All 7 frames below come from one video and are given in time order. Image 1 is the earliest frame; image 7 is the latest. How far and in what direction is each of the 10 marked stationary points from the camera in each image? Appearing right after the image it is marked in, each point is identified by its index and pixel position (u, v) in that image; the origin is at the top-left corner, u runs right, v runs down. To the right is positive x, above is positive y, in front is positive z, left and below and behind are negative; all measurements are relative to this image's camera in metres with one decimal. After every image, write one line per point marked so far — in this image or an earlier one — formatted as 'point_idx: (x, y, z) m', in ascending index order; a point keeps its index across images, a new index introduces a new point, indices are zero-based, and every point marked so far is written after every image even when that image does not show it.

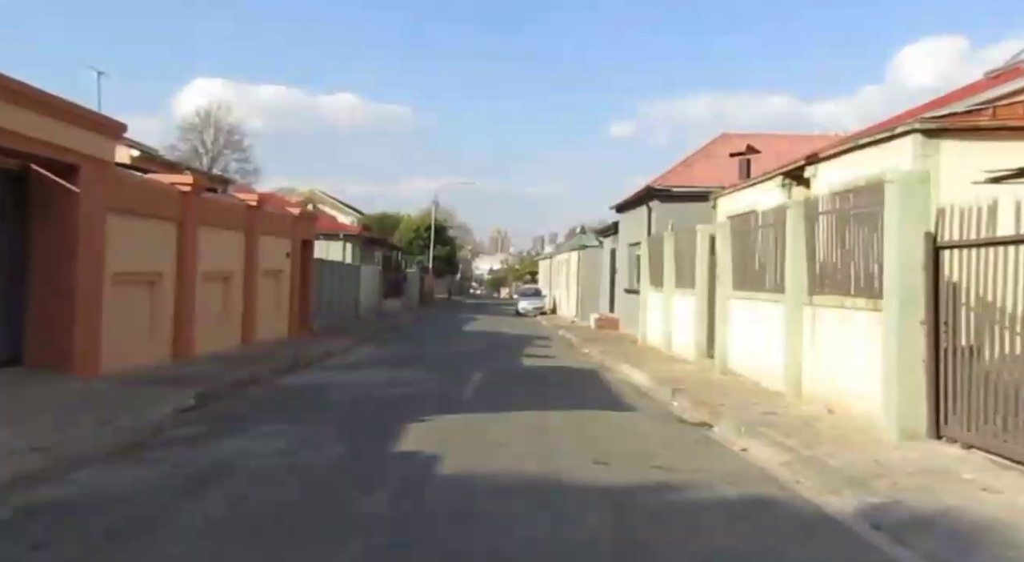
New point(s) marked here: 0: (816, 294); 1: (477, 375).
0: (+4.0, -0.2, +13.1) m
1: (-0.6, -1.7, +17.4) m
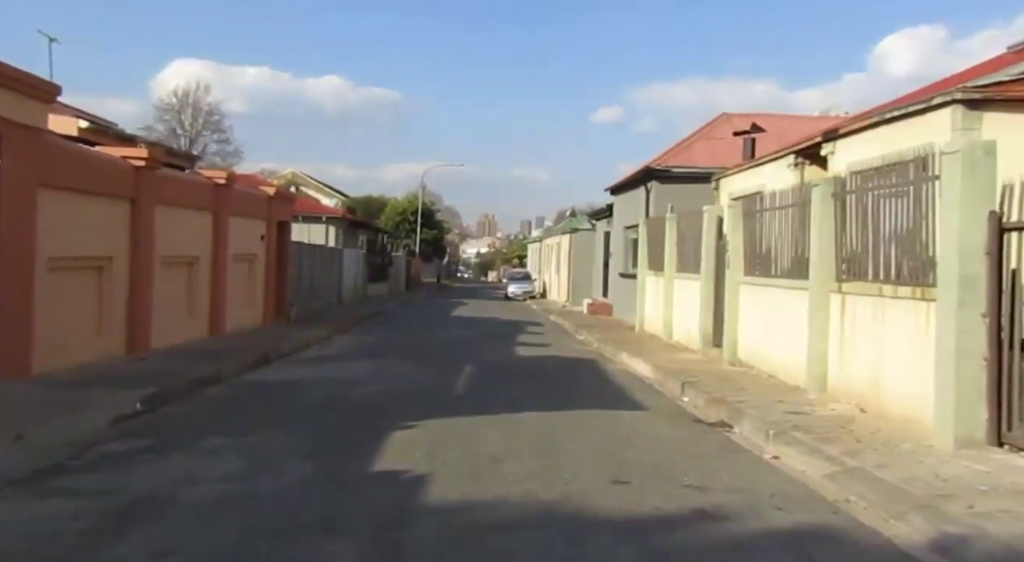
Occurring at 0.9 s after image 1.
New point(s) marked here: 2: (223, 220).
0: (+4.0, 0.0, +11.7) m
1: (-0.7, -1.4, +16.0) m
2: (-5.8, +1.2, +19.8) m
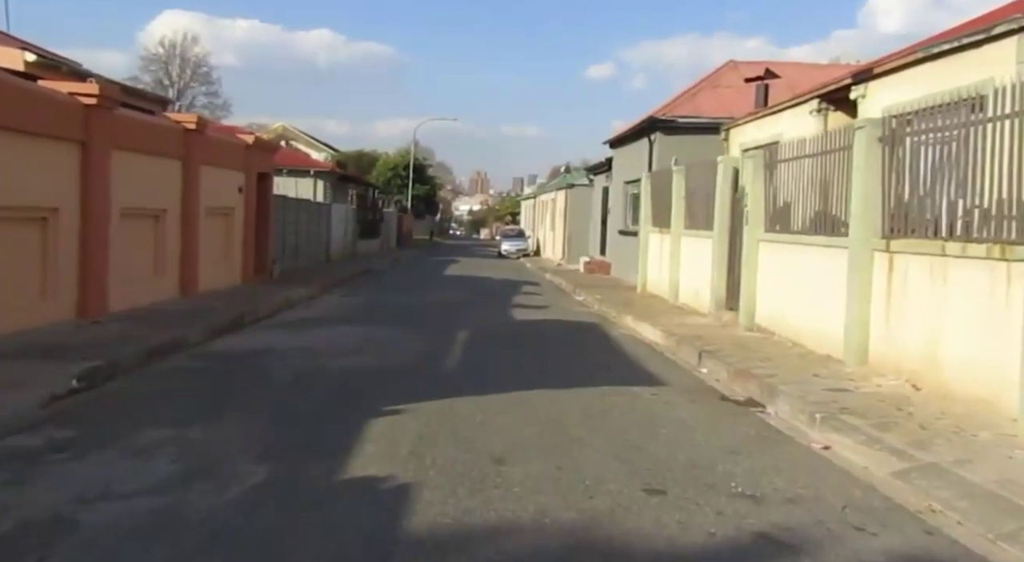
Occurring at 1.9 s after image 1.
0: (+4.0, +0.4, +10.2) m
1: (-0.7, -0.8, +14.6) m
2: (-5.9, +2.0, +18.1) m
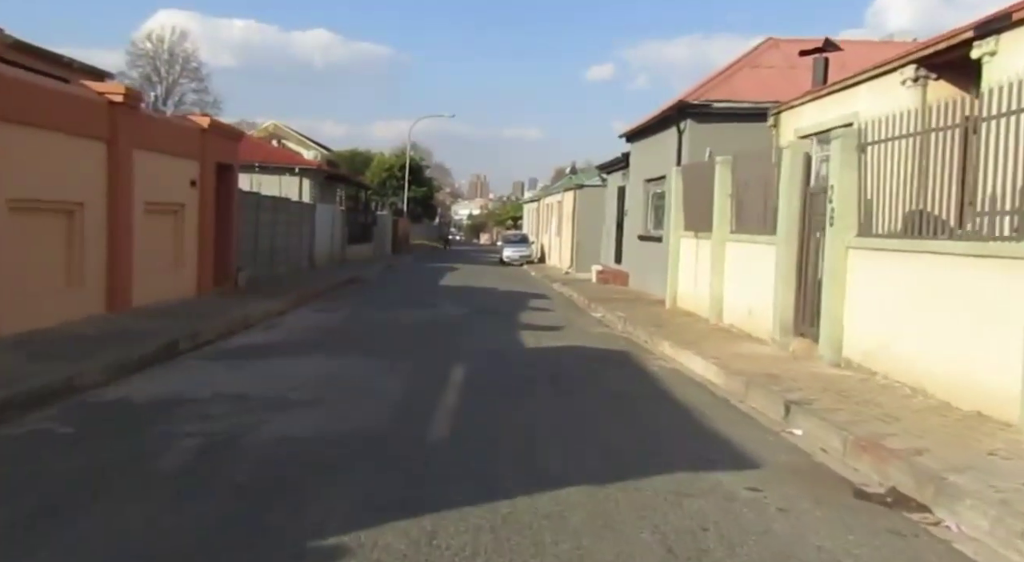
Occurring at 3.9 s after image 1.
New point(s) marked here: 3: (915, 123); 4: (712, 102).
0: (+4.1, +0.2, +6.6) m
1: (-0.6, -1.0, +10.9) m
2: (-5.7, +1.9, +14.5) m
3: (+4.2, +1.6, +10.1) m
4: (+4.2, +3.7, +20.4) m
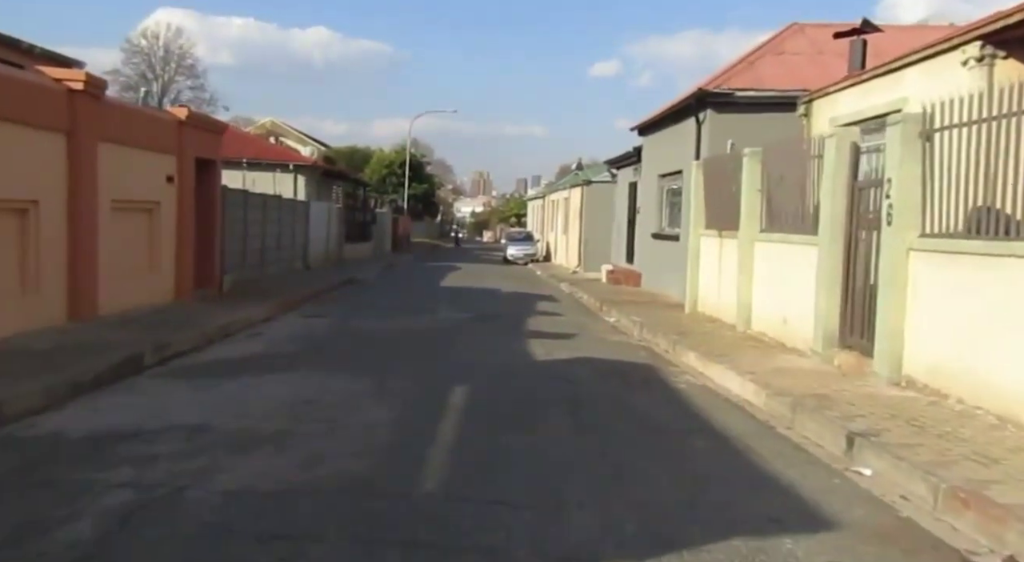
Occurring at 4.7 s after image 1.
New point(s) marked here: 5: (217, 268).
0: (+4.2, +0.2, +5.1) m
1: (-0.5, -1.1, +9.4) m
2: (-5.6, +1.8, +13.0) m
3: (+4.2, +1.6, +8.6) m
4: (+4.3, +3.6, +18.9) m
5: (-5.8, +0.3, +19.4) m
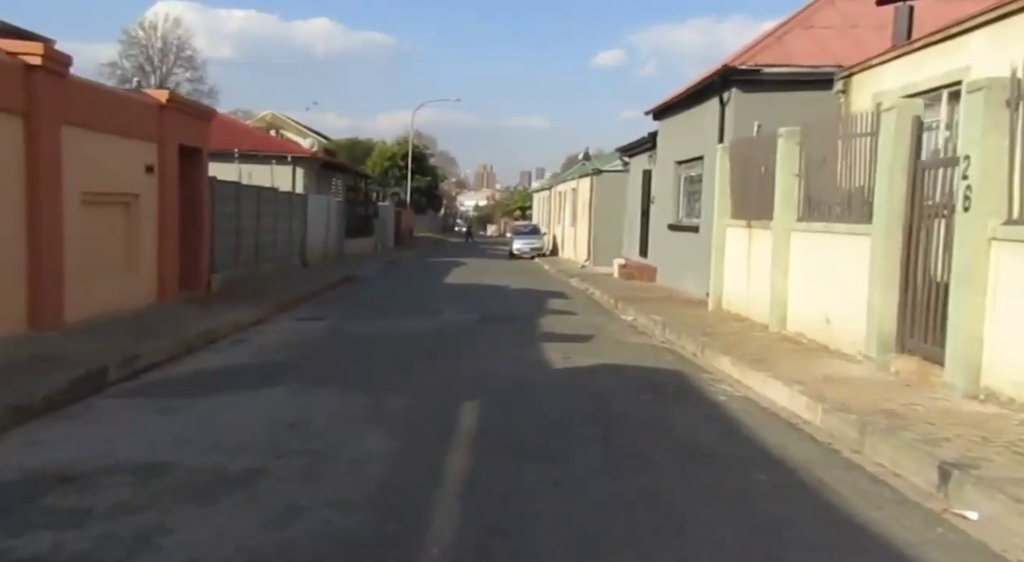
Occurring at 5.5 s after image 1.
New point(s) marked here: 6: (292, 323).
0: (+4.3, +0.2, +3.7) m
1: (-0.3, -1.1, +8.1) m
2: (-5.5, +1.7, +11.7) m
3: (+4.4, +1.6, +7.2) m
4: (+4.4, +3.7, +17.5) m
5: (-5.6, +0.3, +18.1) m
6: (-3.5, -0.7, +15.5) m
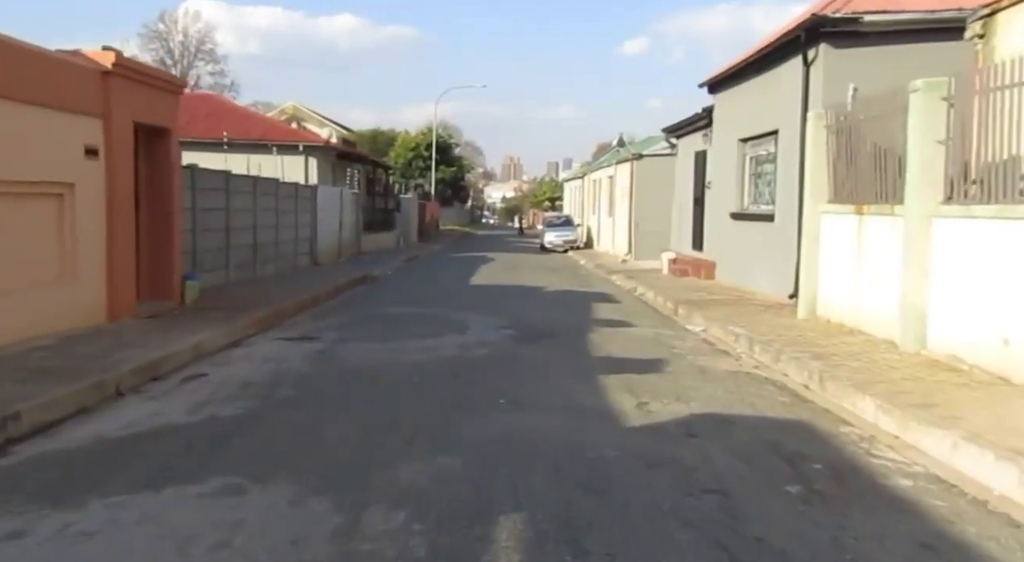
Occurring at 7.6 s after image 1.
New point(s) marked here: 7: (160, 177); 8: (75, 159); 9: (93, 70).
0: (+4.6, 0.0, +0.1) m
1: (0.0, -1.2, +4.6) m
2: (-5.1, +1.5, +8.3) m
3: (+4.6, +1.5, +3.5) m
4: (+5.0, +3.7, +13.8) m
5: (-5.0, +0.2, +14.7) m
6: (-2.9, -0.8, +12.1) m
7: (-5.1, +1.5, +14.3) m
8: (-5.1, +1.4, +11.4) m
9: (-4.9, +2.6, +12.2) m
